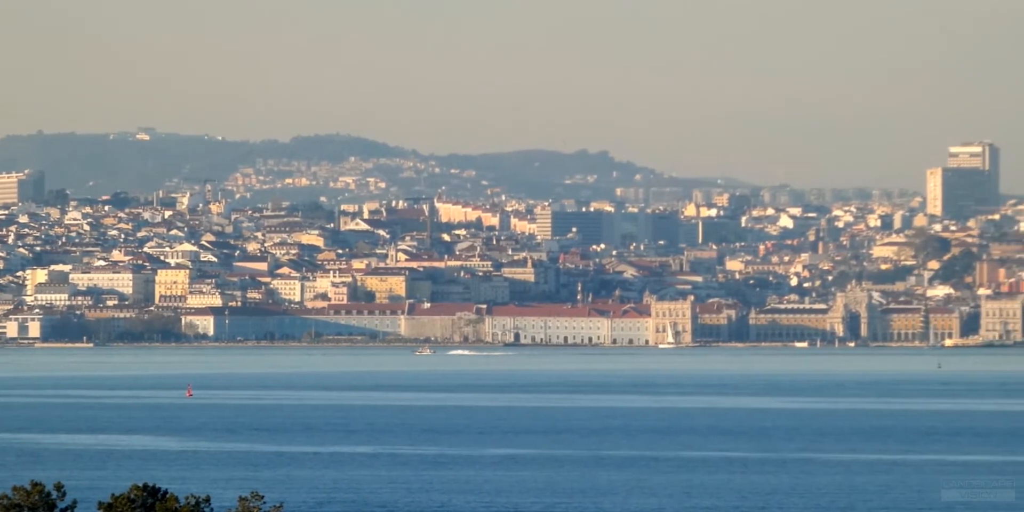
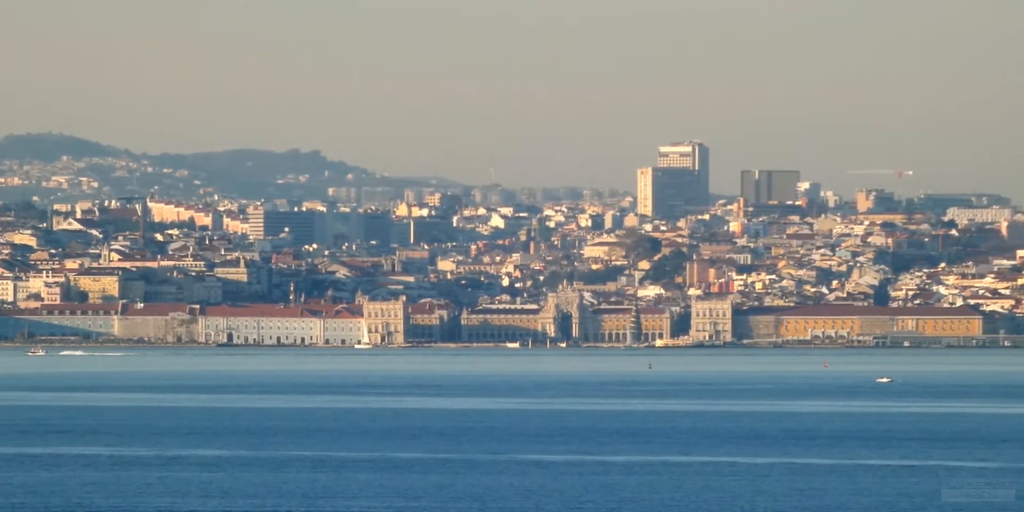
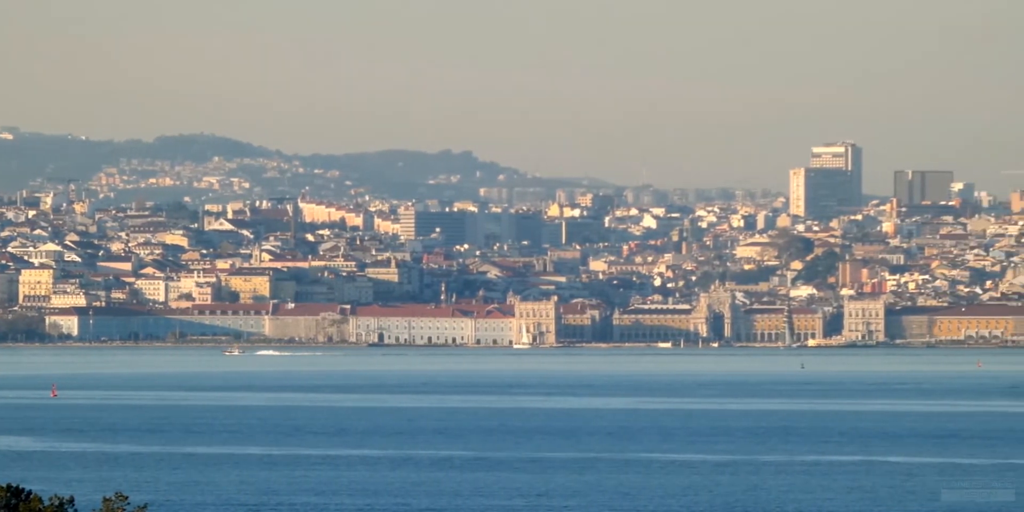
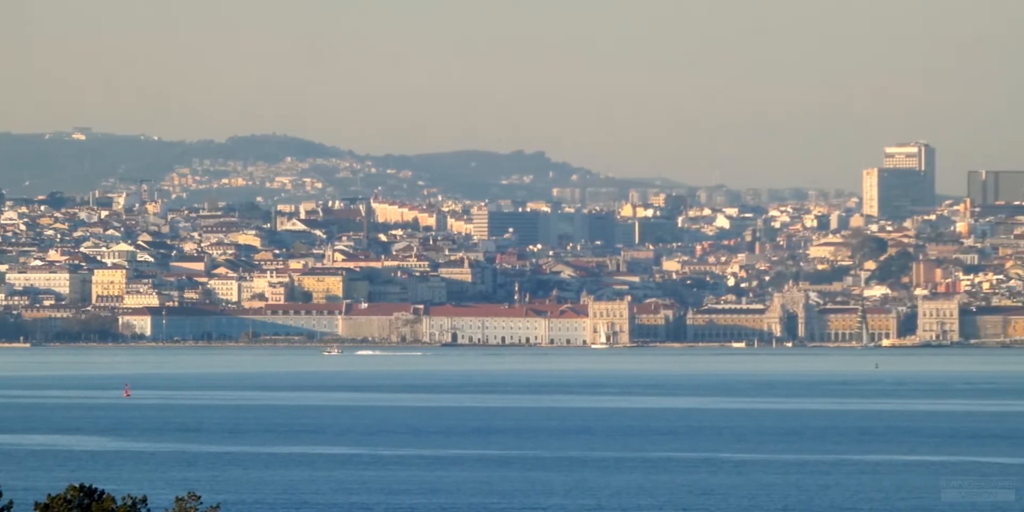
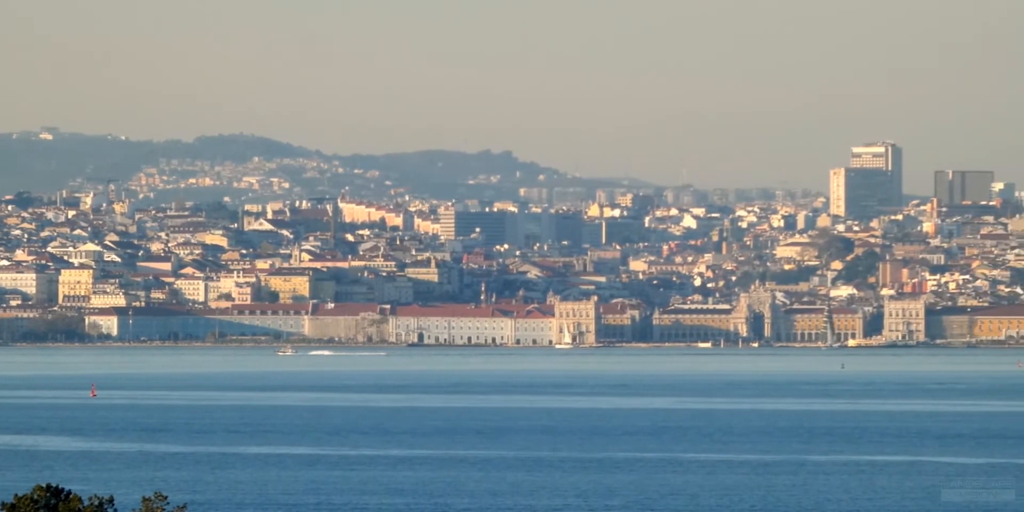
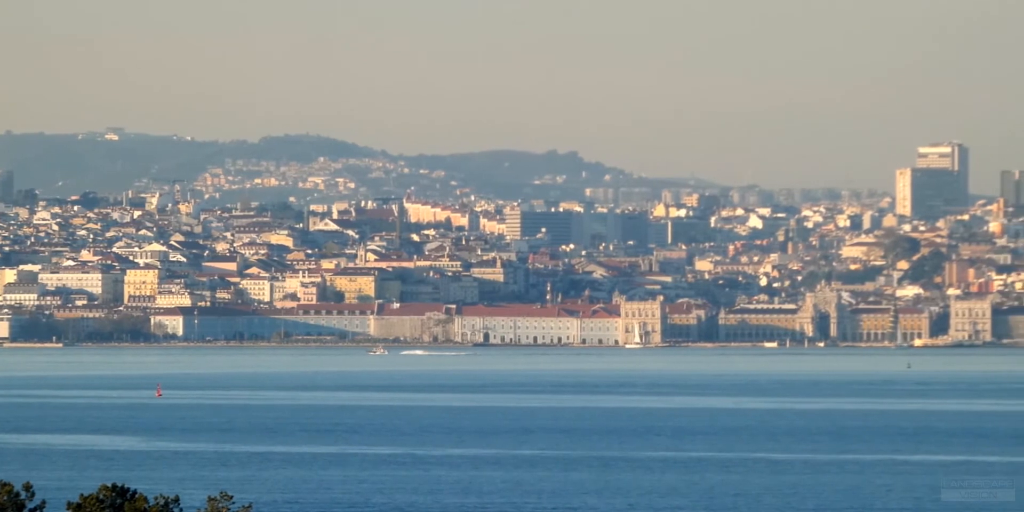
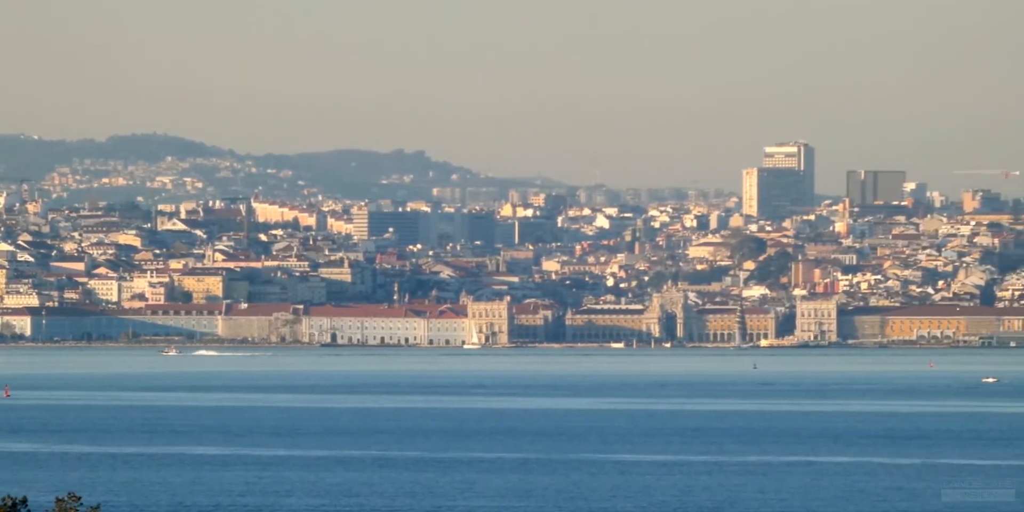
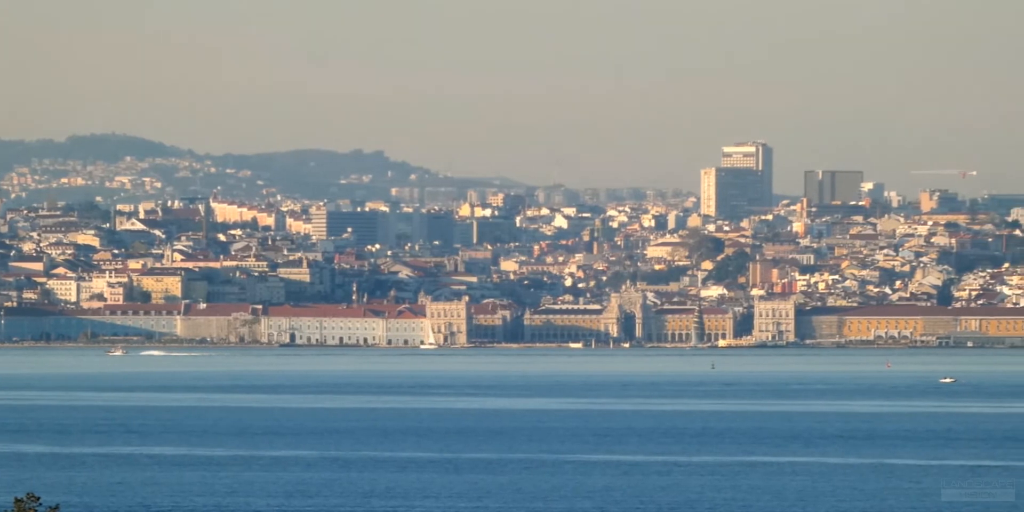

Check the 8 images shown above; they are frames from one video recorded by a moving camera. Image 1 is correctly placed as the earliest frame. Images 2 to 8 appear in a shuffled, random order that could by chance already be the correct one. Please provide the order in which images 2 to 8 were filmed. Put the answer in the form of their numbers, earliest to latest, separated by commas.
6, 4, 5, 3, 7, 8, 2
